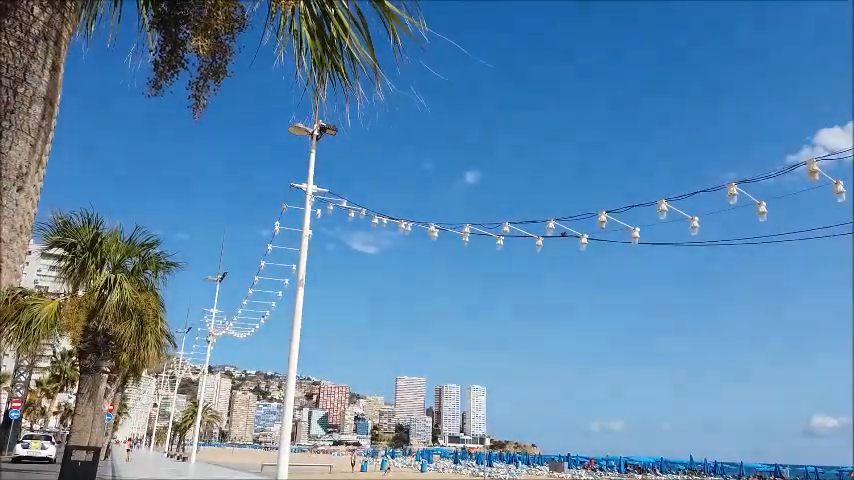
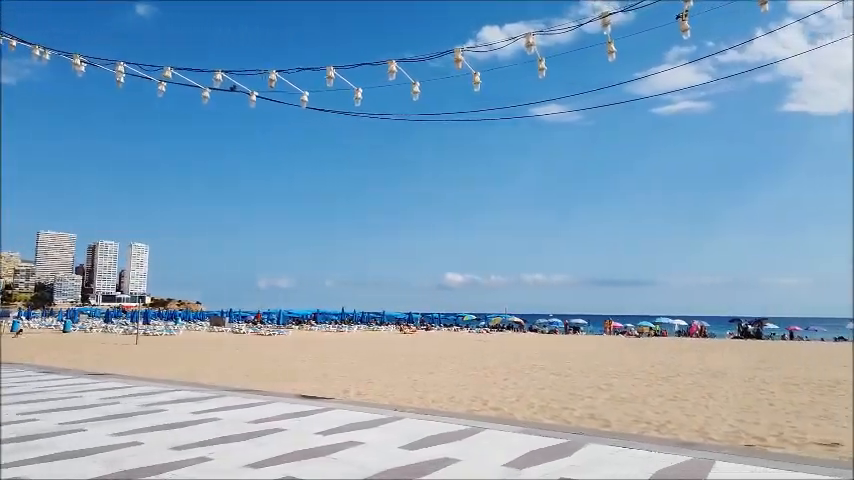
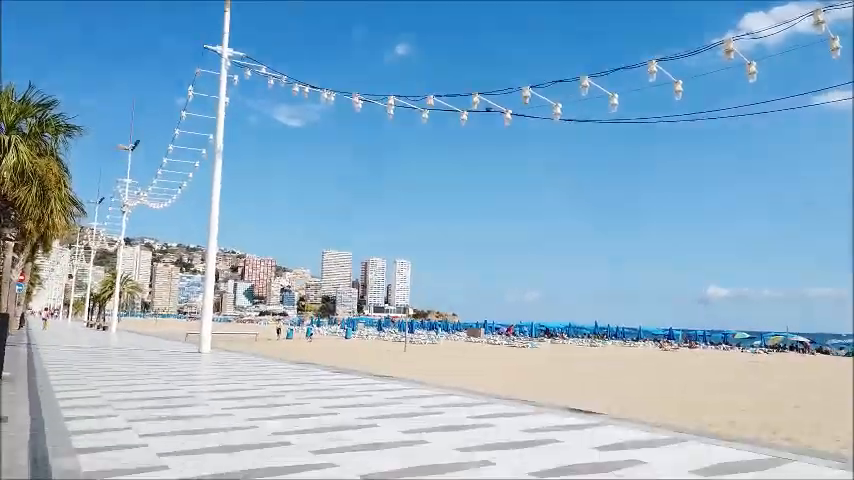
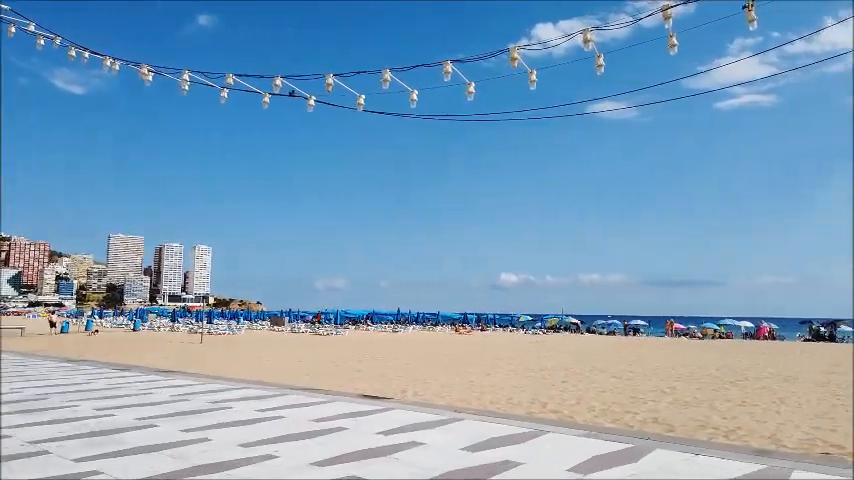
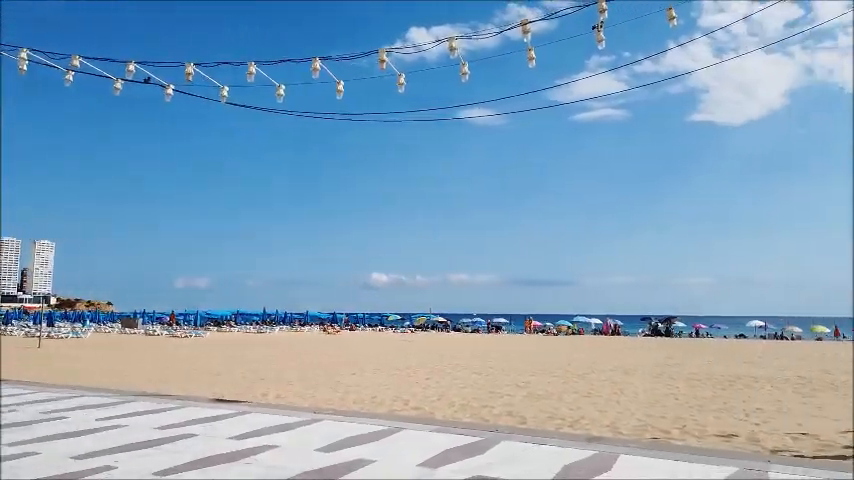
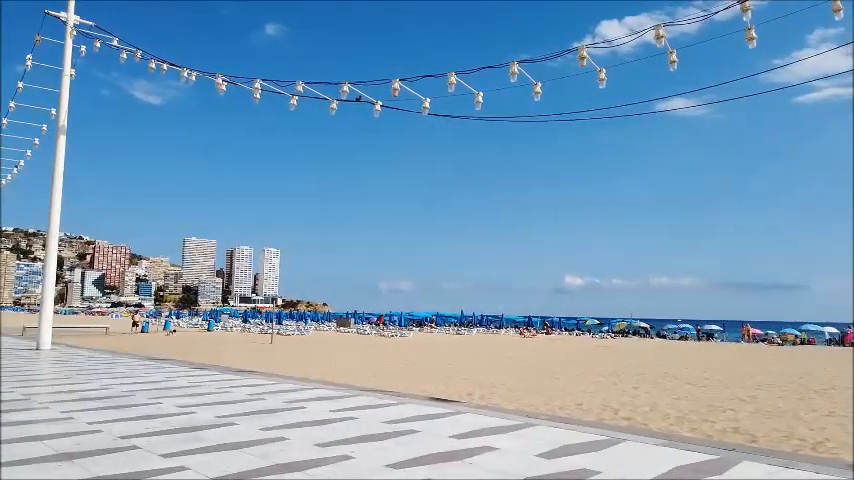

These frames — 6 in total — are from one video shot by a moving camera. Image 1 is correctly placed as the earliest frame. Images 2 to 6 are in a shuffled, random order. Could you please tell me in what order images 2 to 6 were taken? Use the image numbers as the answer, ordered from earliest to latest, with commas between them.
3, 6, 4, 2, 5
